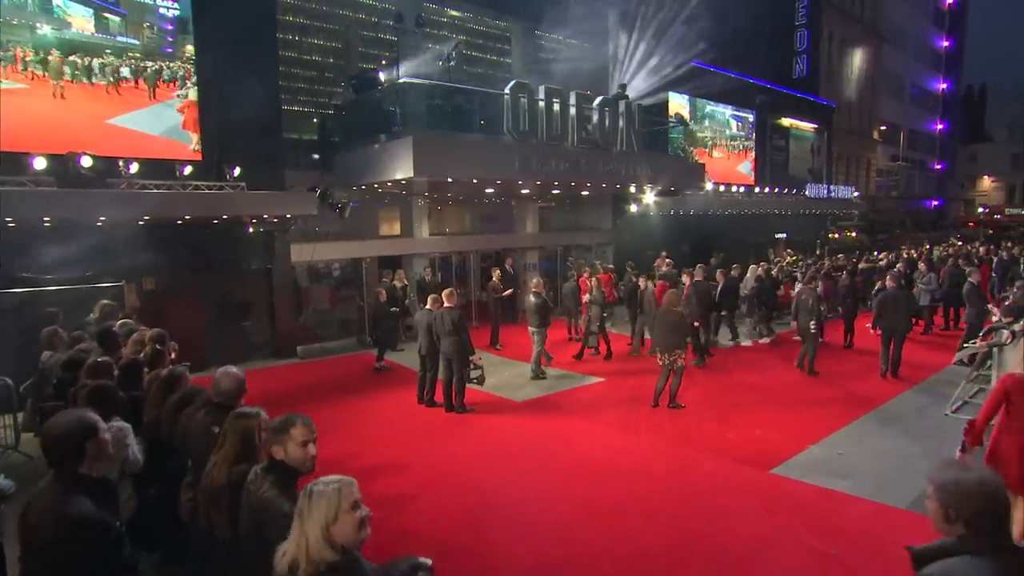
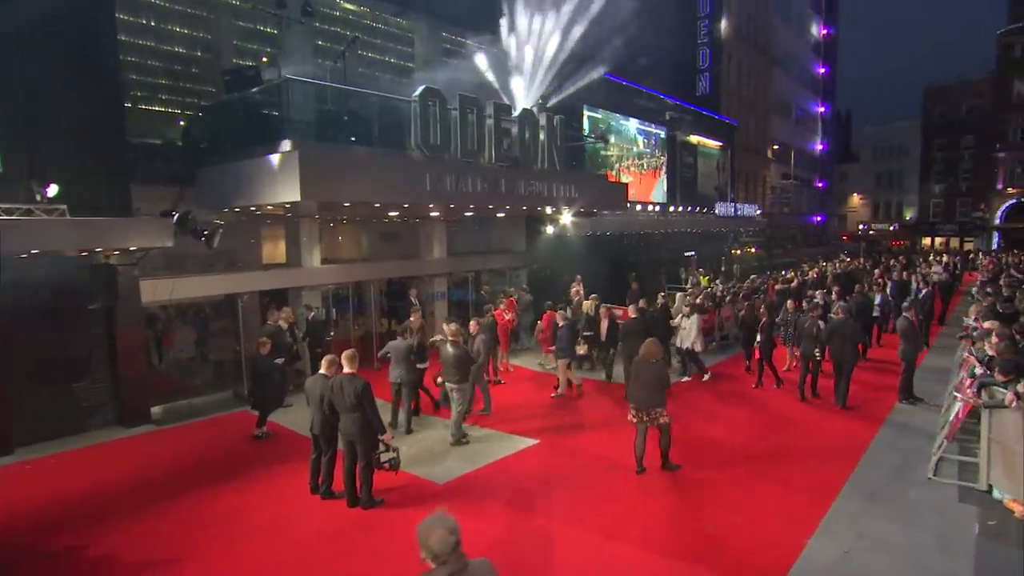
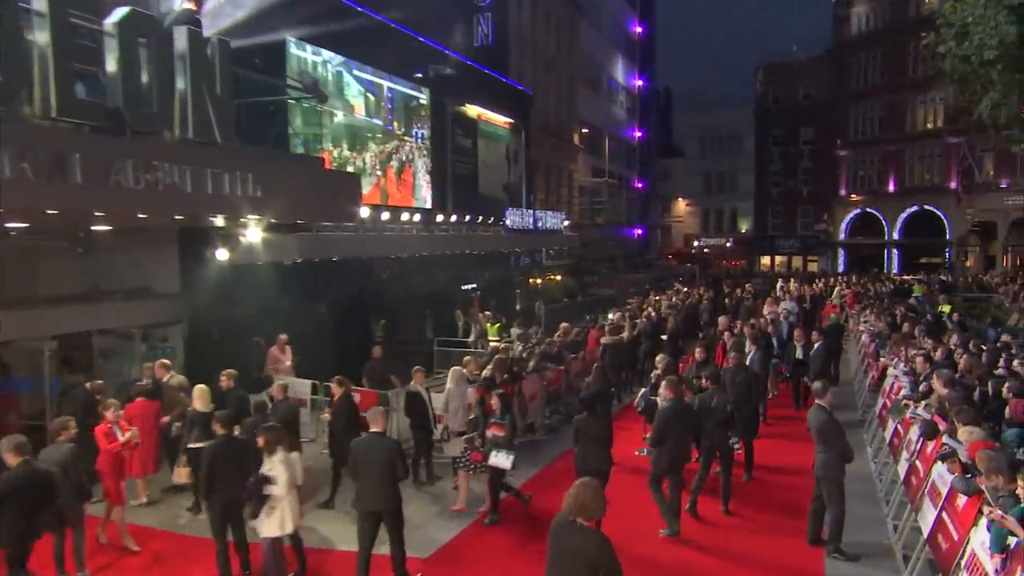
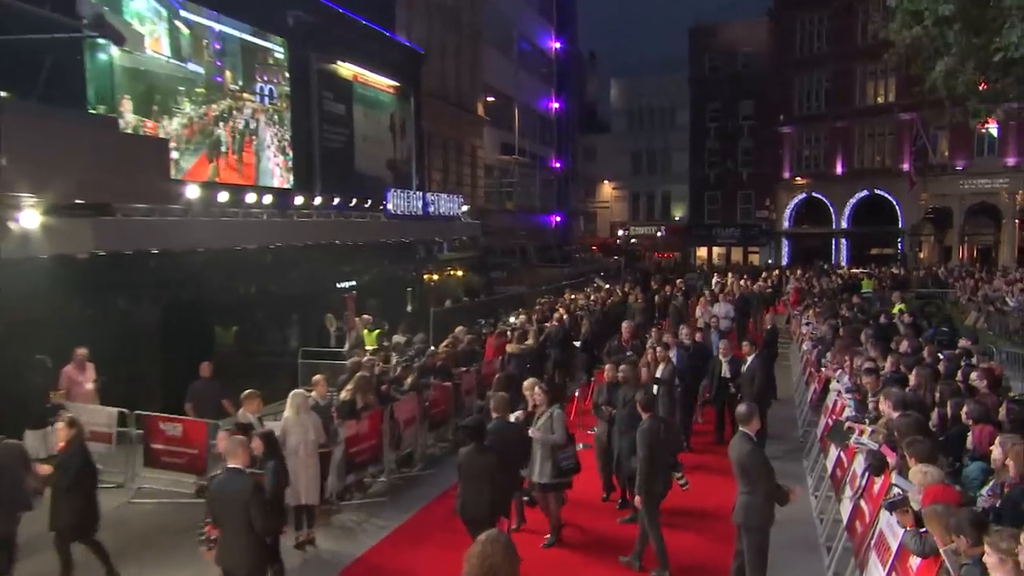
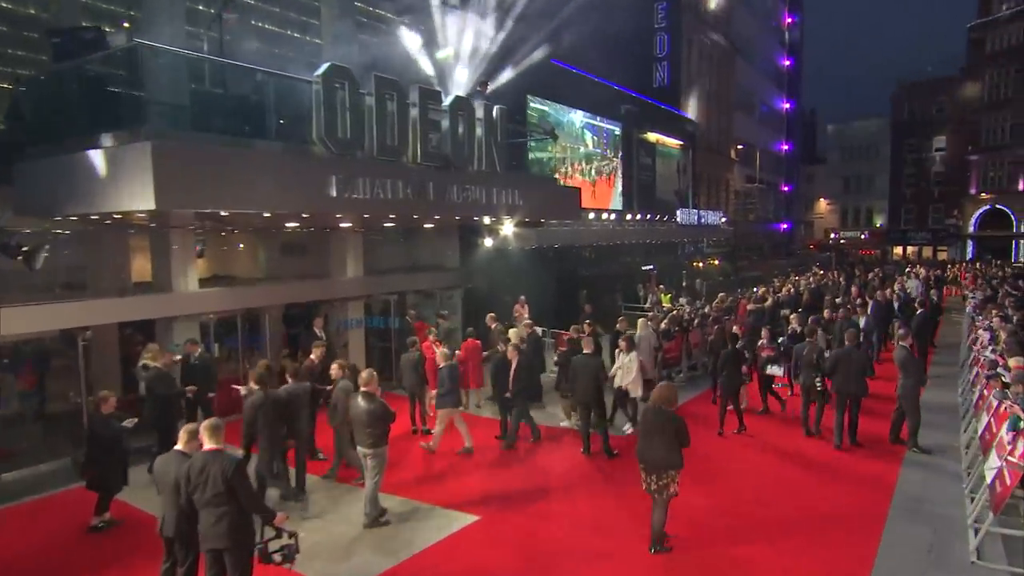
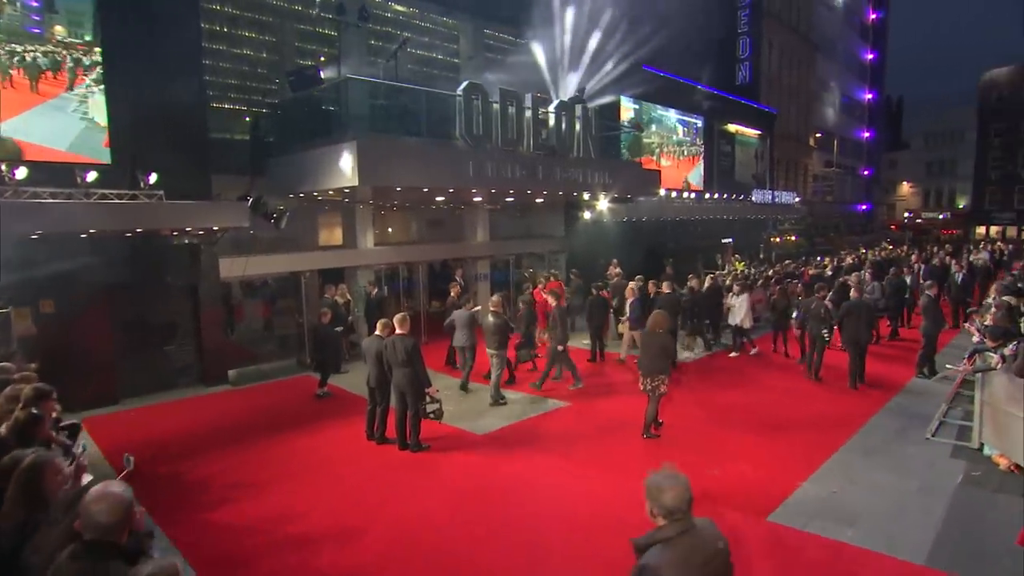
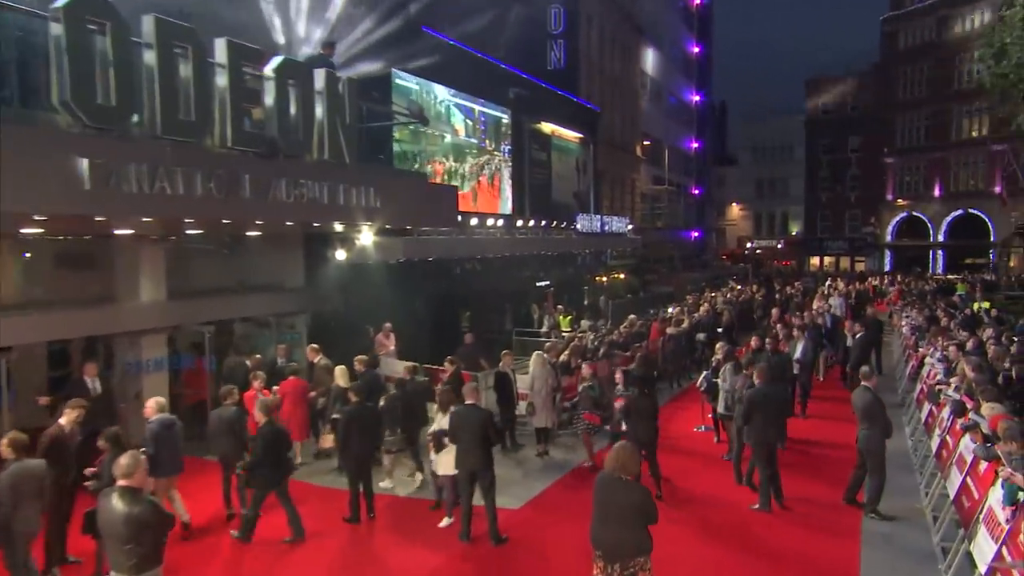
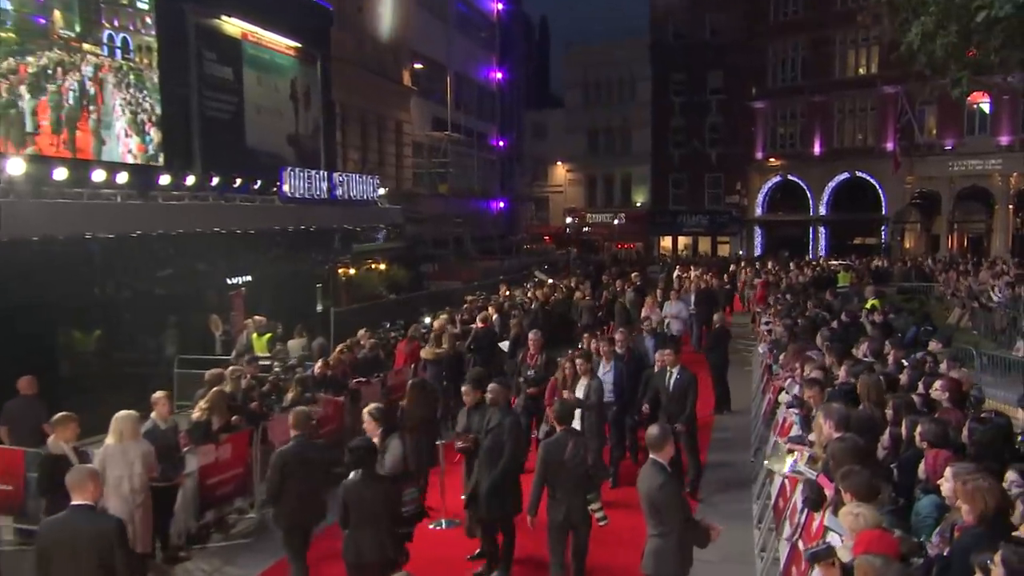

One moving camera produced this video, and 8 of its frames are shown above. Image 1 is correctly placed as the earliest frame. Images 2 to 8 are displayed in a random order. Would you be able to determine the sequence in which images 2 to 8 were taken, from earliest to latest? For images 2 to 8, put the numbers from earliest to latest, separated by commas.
6, 2, 5, 7, 3, 4, 8
